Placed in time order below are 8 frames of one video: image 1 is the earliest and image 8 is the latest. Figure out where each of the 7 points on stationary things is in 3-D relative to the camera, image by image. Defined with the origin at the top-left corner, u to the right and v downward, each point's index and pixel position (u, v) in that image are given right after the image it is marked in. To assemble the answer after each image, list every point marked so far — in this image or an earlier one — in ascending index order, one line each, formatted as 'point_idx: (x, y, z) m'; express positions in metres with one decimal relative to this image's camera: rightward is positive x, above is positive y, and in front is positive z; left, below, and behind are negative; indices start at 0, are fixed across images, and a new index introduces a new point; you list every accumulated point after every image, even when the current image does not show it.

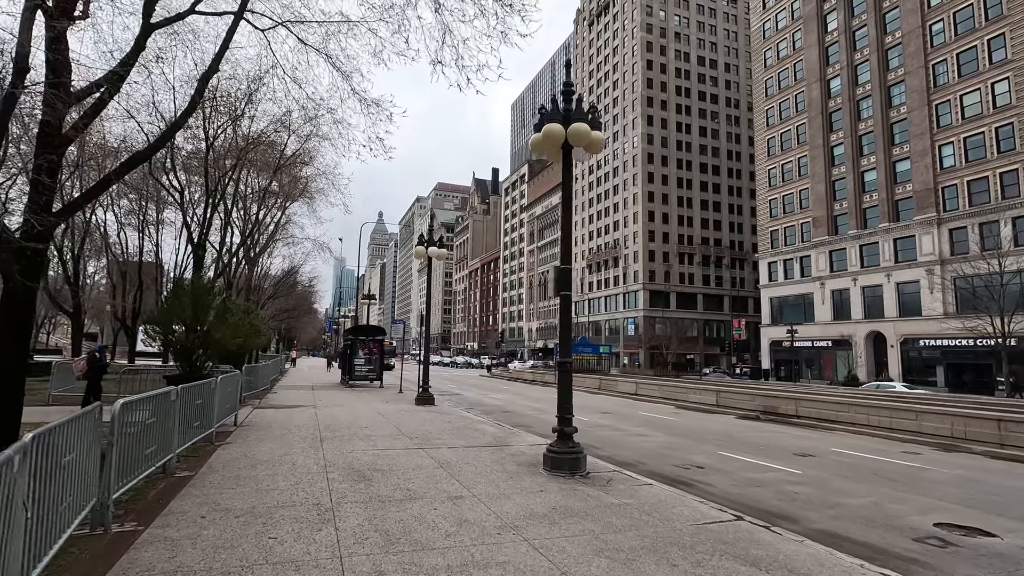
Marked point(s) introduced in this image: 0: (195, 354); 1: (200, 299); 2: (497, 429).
0: (-7.6, -1.6, +12.9) m
1: (-7.6, -0.3, +13.1) m
2: (-0.4, -3.6, +13.6) m
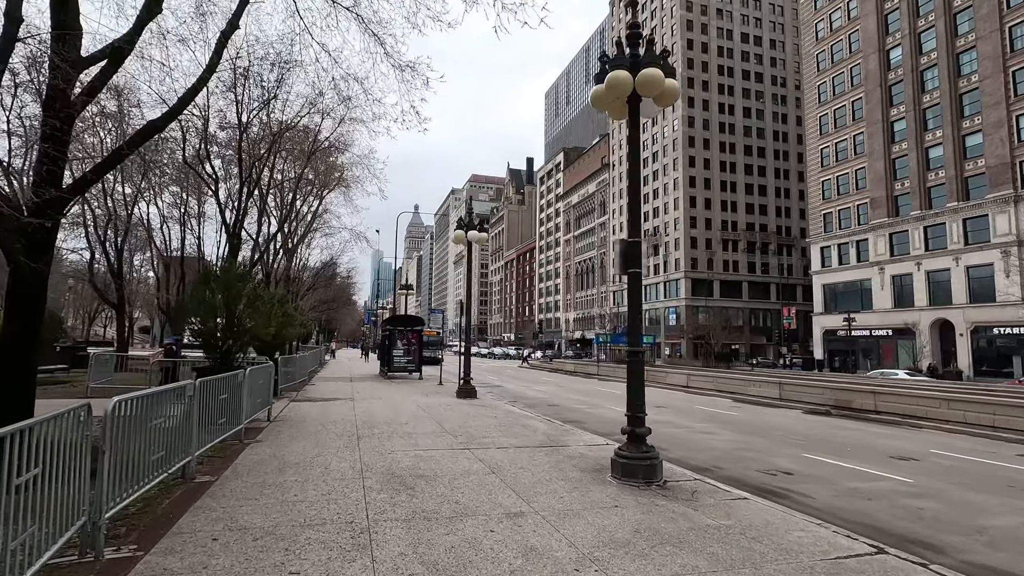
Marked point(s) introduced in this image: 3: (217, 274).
0: (-6.5, -1.3, +12.2) m
1: (-6.4, 0.0, +12.3) m
2: (+0.8, -3.2, +12.4) m
3: (-6.8, +0.3, +12.3) m
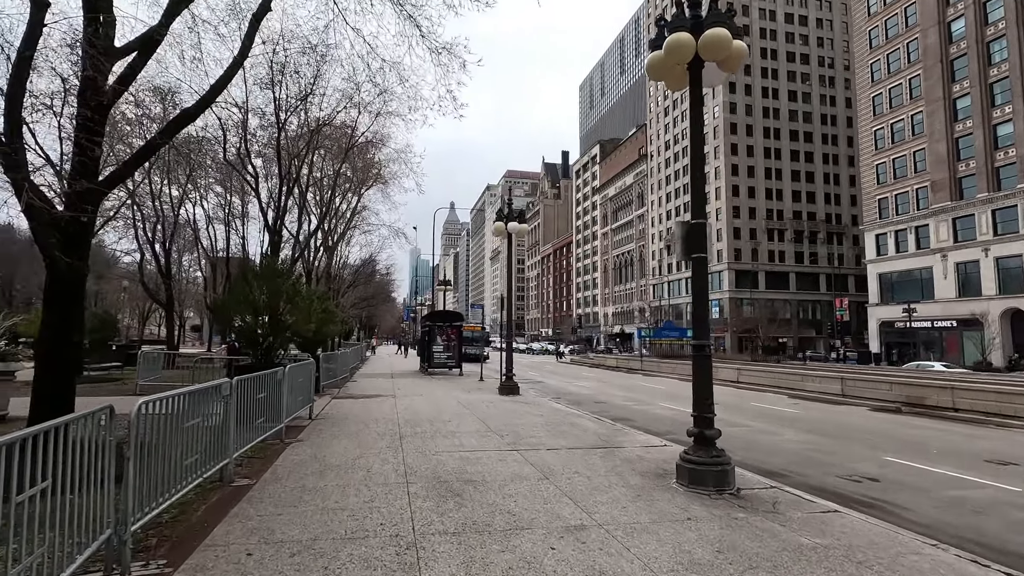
0: (-5.5, -1.2, +12.0) m
1: (-5.4, +0.1, +12.1) m
2: (+1.9, -3.0, +11.7) m
3: (-5.8, +0.4, +12.1) m
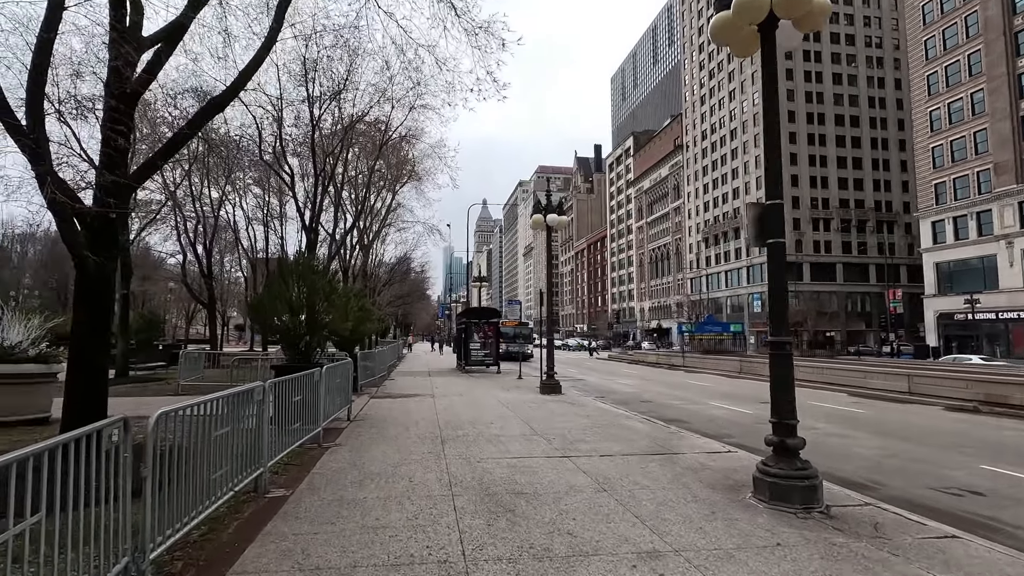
0: (-4.5, -1.2, +11.6) m
1: (-4.5, +0.1, +11.7) m
2: (+2.8, -2.8, +11.0) m
3: (-4.8, +0.5, +11.8) m
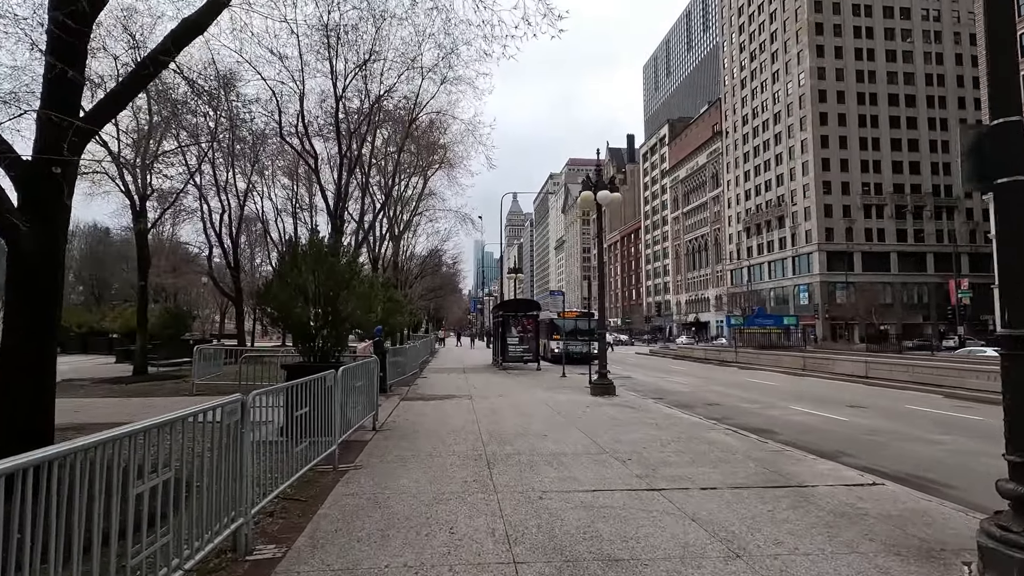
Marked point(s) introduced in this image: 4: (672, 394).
0: (-3.5, -0.9, +9.9) m
1: (-3.5, +0.4, +10.0) m
2: (+3.8, -2.5, +8.8) m
3: (-3.8, +0.7, +10.0) m
4: (+5.0, -3.3, +16.7) m
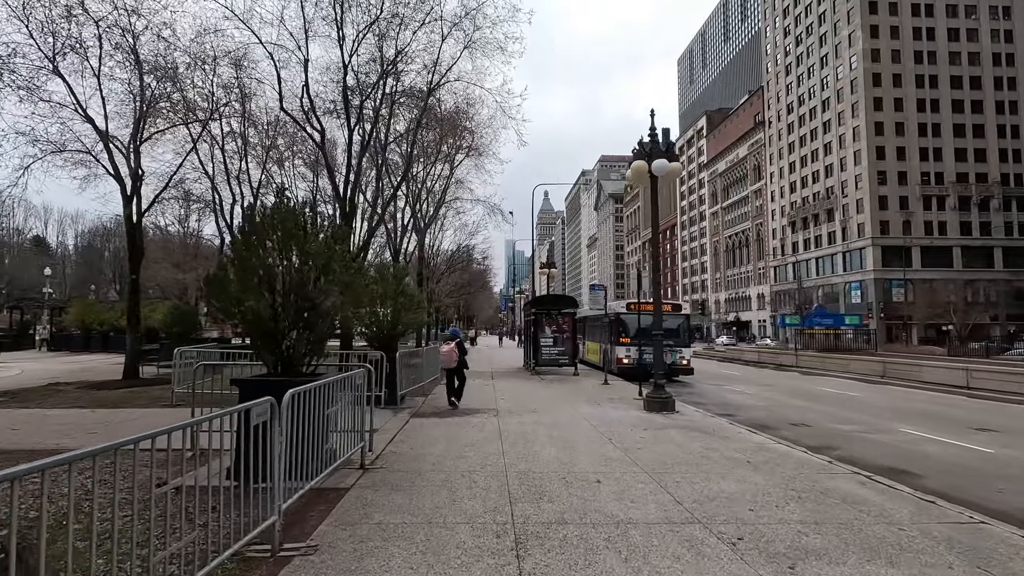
0: (-3.0, -0.7, +7.5) m
1: (-2.9, +0.6, +7.5) m
2: (+4.2, -2.4, +6.0) m
3: (-3.3, +0.9, +7.6) m
4: (+5.9, -3.1, +13.8) m
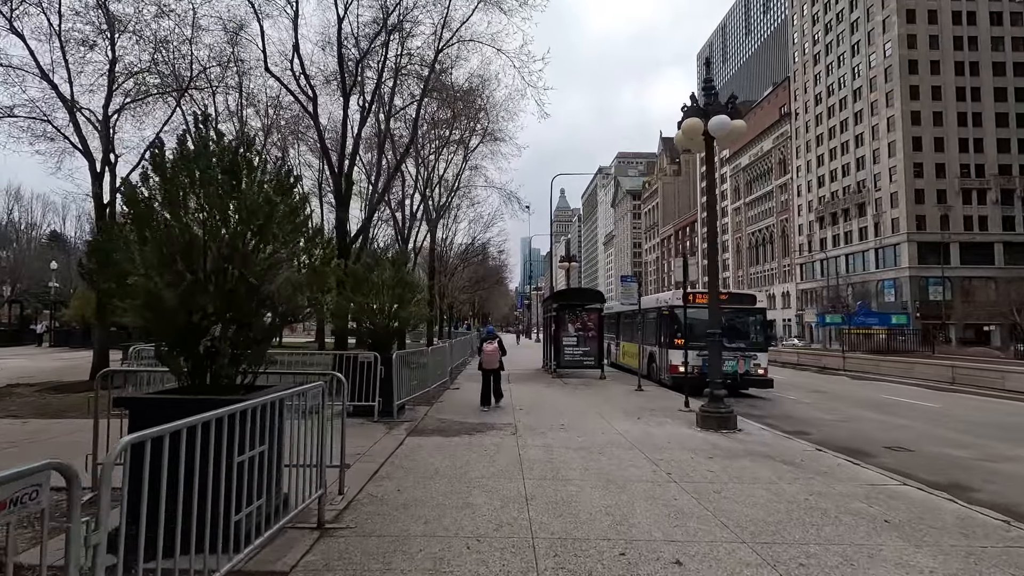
0: (-2.7, -0.5, +5.2) m
1: (-2.7, +0.8, +5.3) m
2: (+4.4, -2.2, +3.6) m
3: (-3.0, +1.2, +5.4) m
4: (+6.4, -2.9, +11.3) m
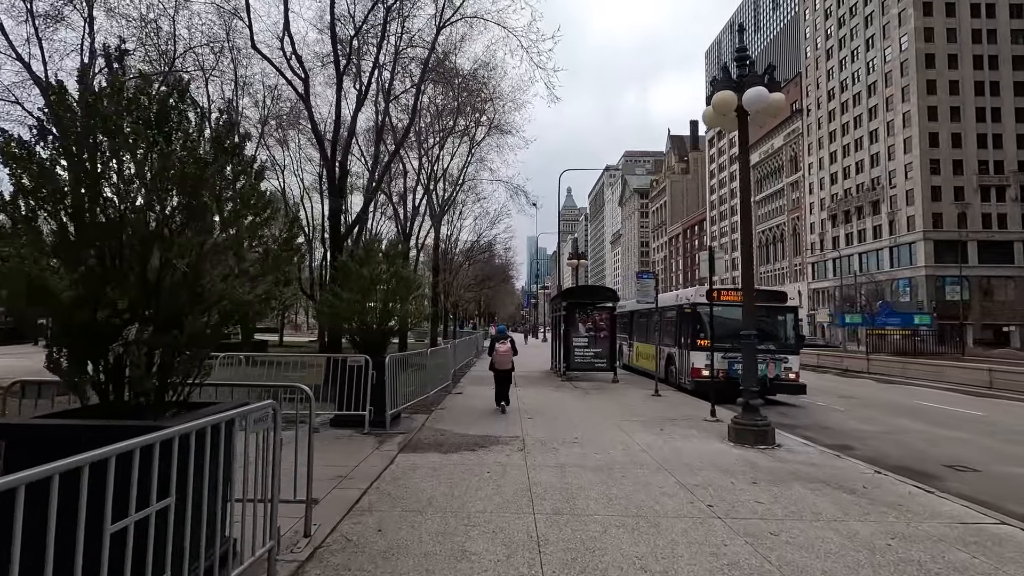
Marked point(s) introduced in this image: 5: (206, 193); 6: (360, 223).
0: (-2.7, -0.4, +4.1) m
1: (-2.6, +0.9, +4.2) m
2: (+4.5, -2.1, +2.4) m
3: (-3.0, +1.2, +4.3) m
4: (+6.5, -2.8, +10.1) m
5: (-2.2, +0.6, +4.1) m
6: (-3.9, +1.9, +14.1) m
